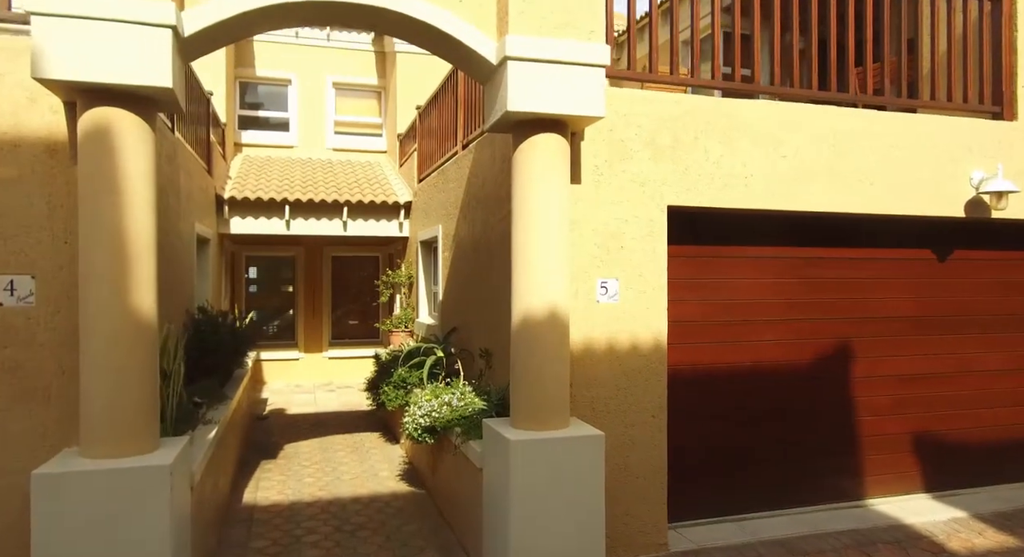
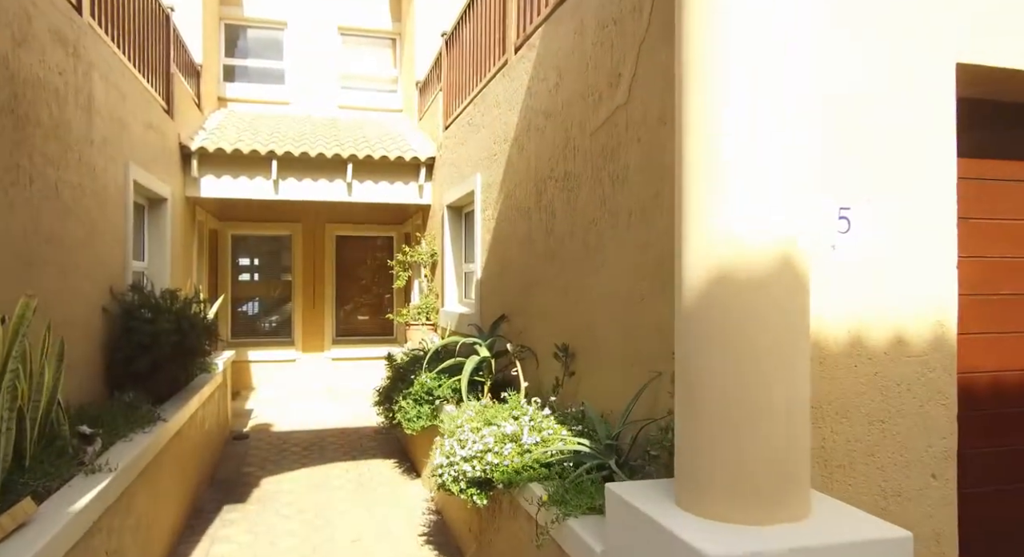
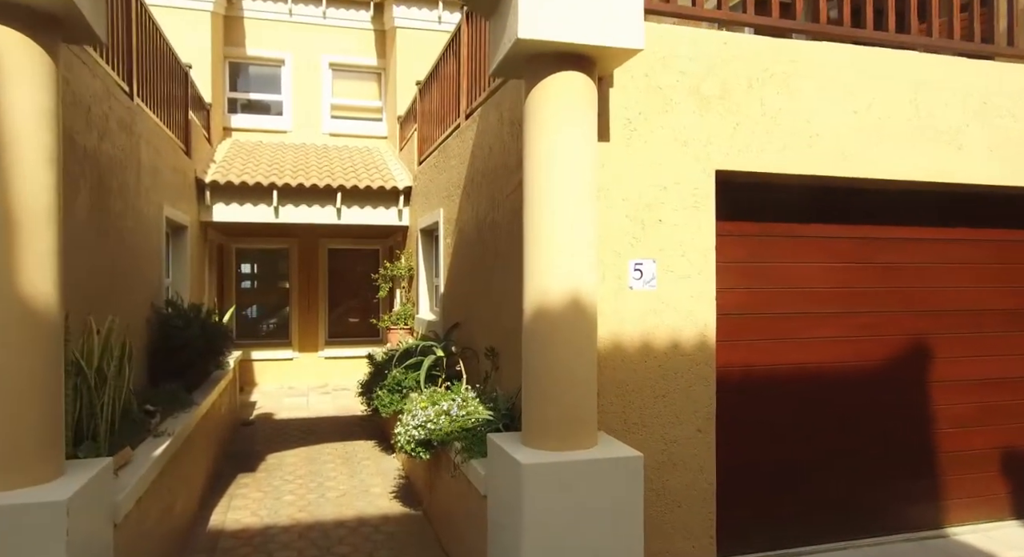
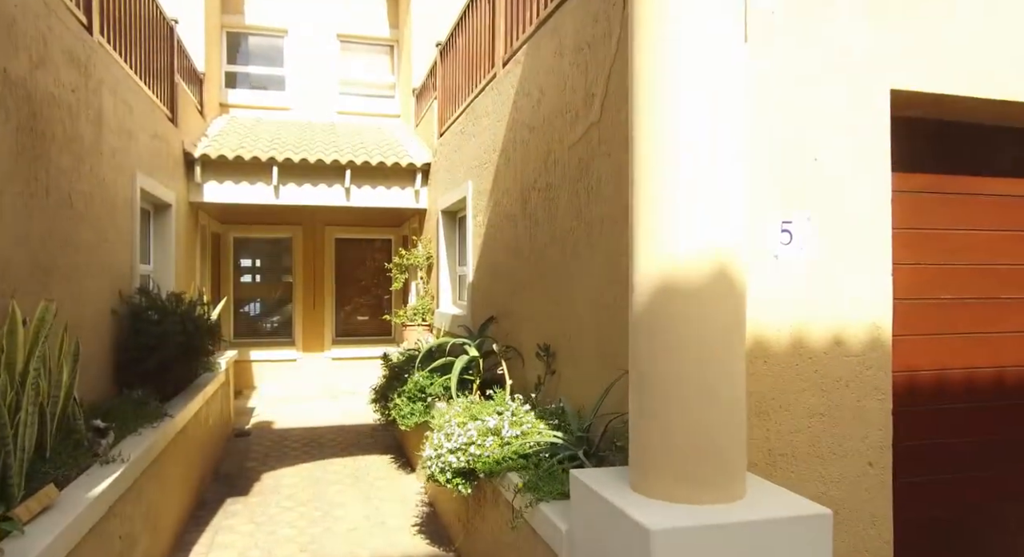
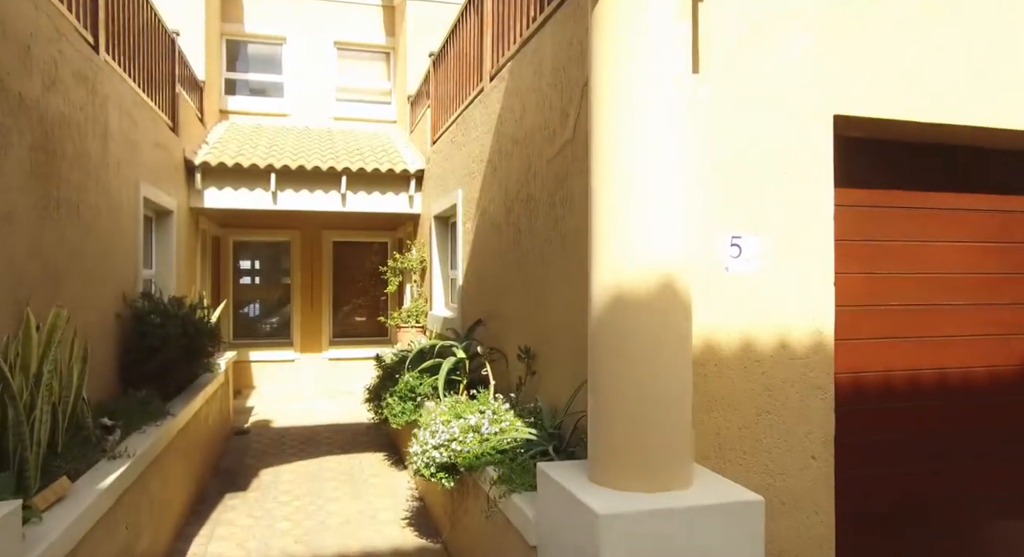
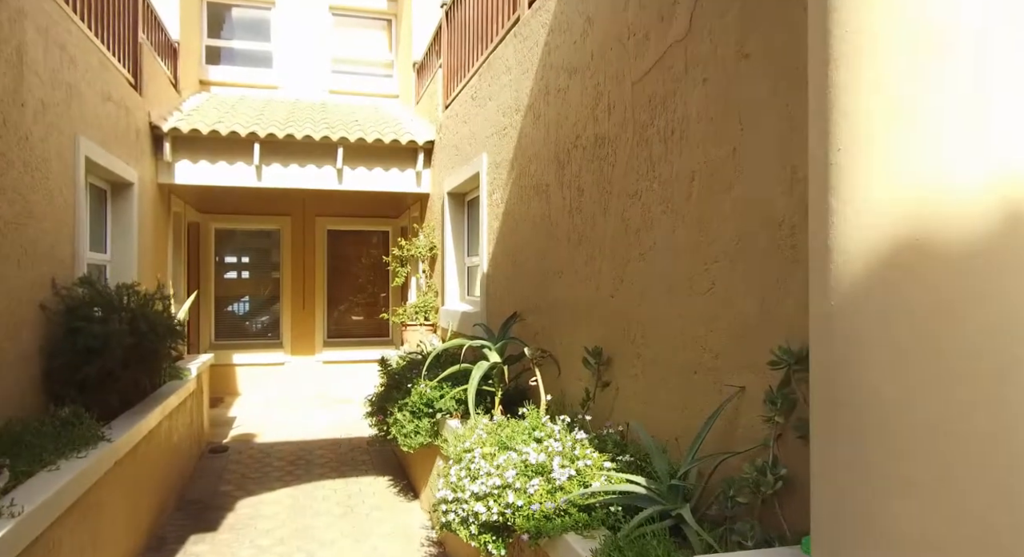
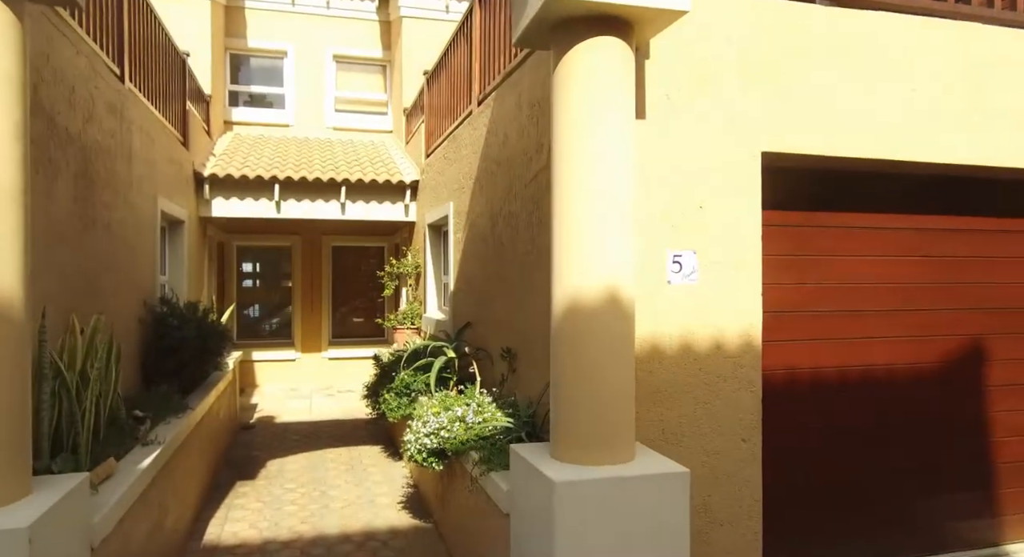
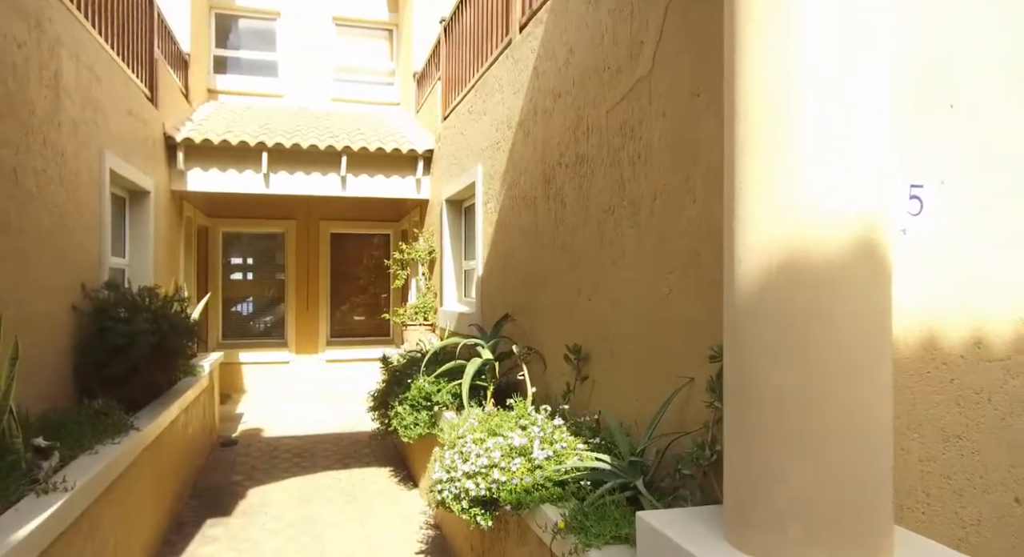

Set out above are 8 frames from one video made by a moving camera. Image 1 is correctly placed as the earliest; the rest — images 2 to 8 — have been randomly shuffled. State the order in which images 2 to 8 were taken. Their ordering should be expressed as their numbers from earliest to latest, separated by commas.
3, 7, 5, 4, 2, 8, 6
